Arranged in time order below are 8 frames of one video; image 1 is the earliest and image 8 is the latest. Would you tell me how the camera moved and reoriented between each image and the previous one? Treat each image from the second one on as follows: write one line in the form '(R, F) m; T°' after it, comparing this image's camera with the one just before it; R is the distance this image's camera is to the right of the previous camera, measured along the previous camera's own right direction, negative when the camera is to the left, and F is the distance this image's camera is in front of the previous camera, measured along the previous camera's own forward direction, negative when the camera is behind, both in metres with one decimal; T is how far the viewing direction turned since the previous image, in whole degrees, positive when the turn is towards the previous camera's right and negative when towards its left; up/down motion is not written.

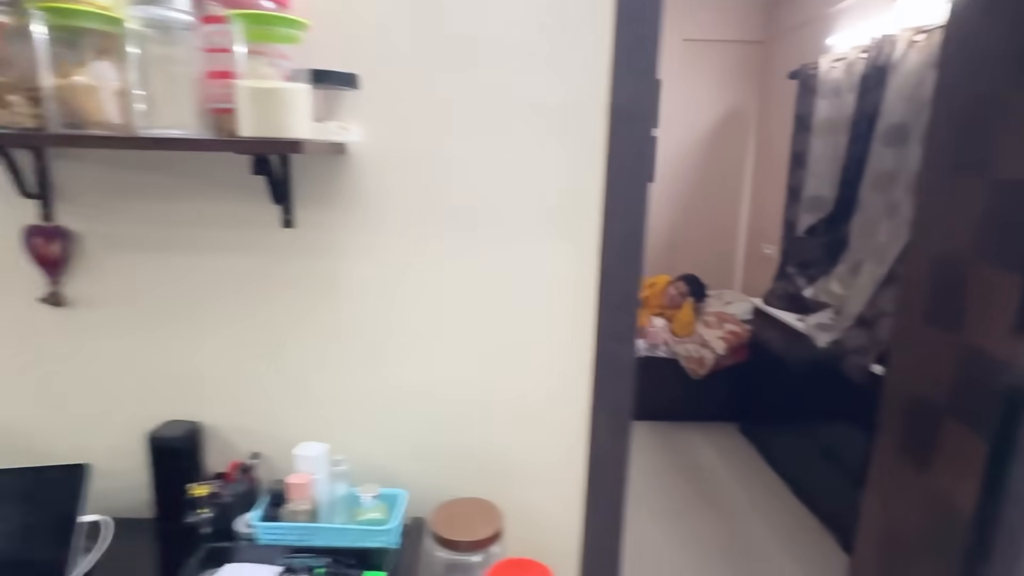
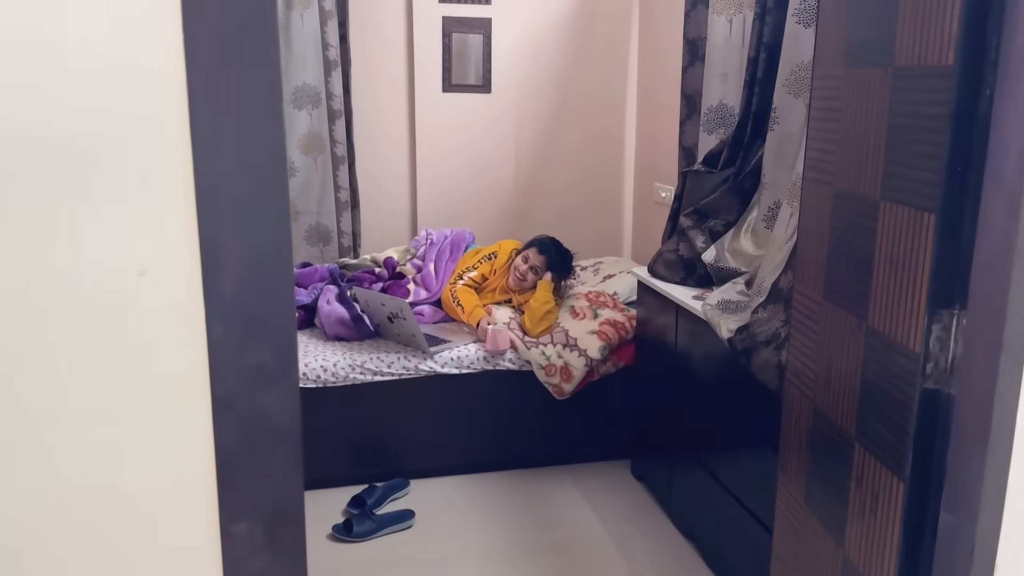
(+0.4, +0.5) m; -1°
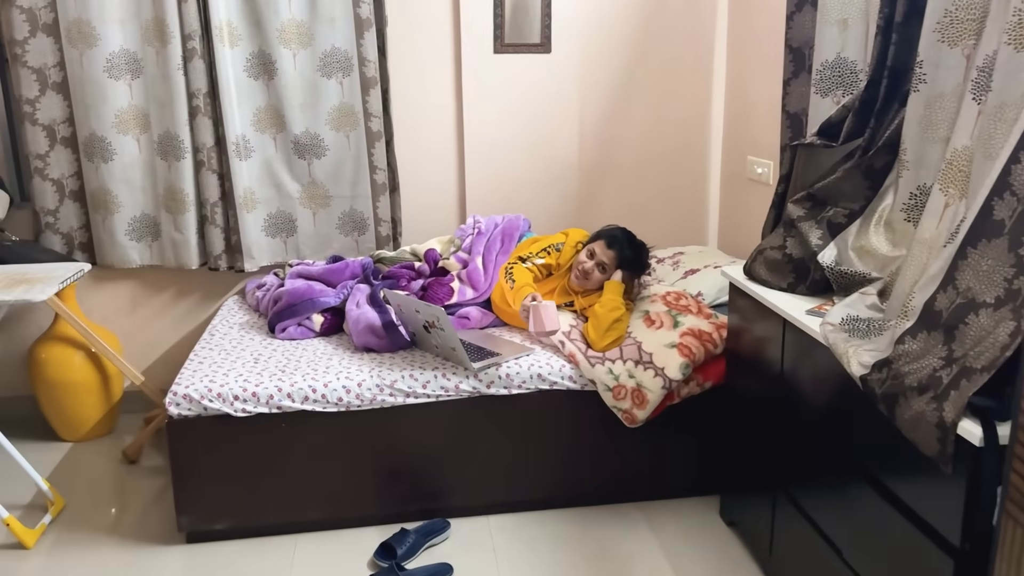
(0.0, +0.5) m; -5°
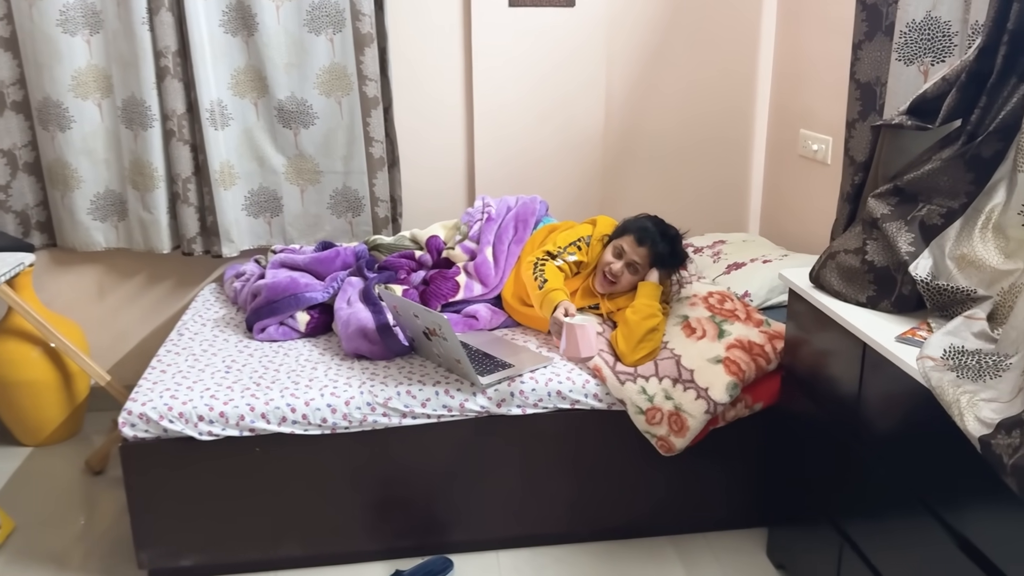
(0.0, +0.3) m; -1°
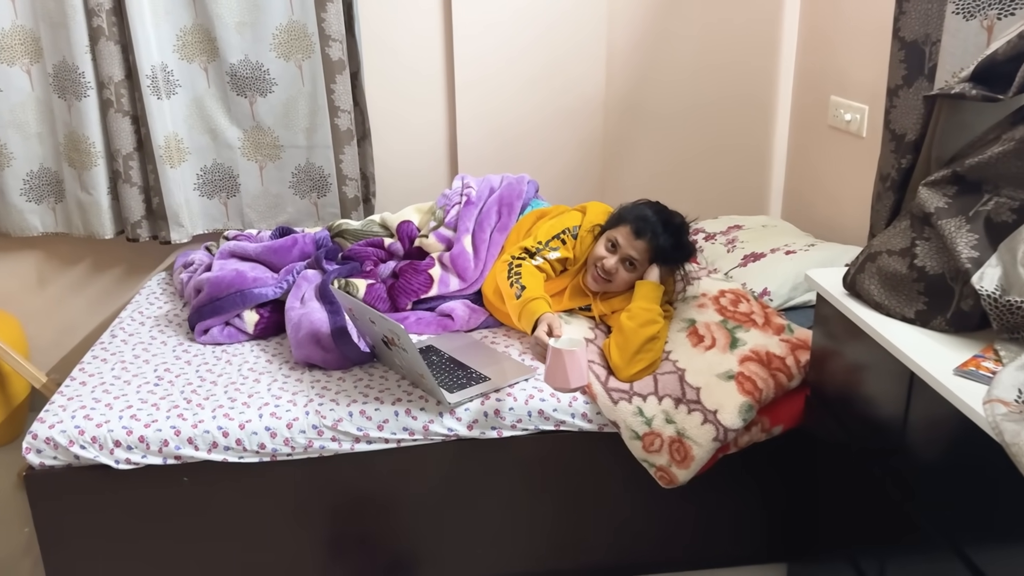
(+0.1, +0.3) m; -1°
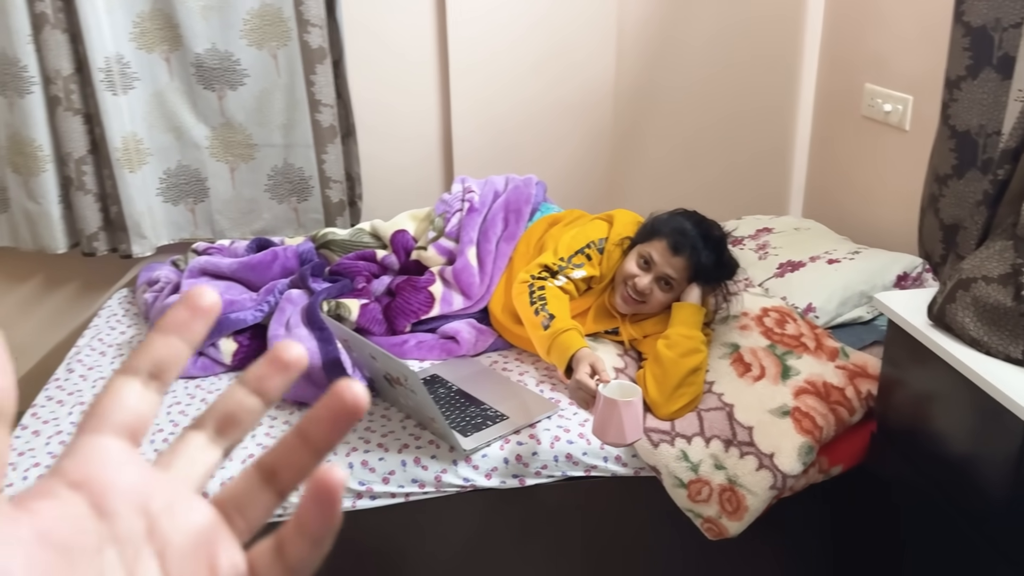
(-0.1, +0.2) m; +2°
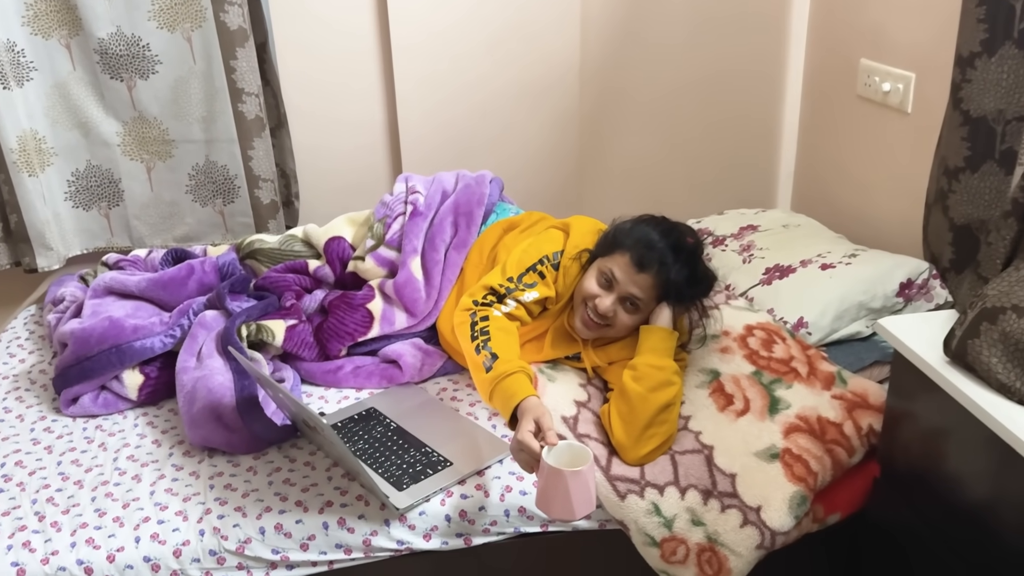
(+0.1, +0.2) m; +1°
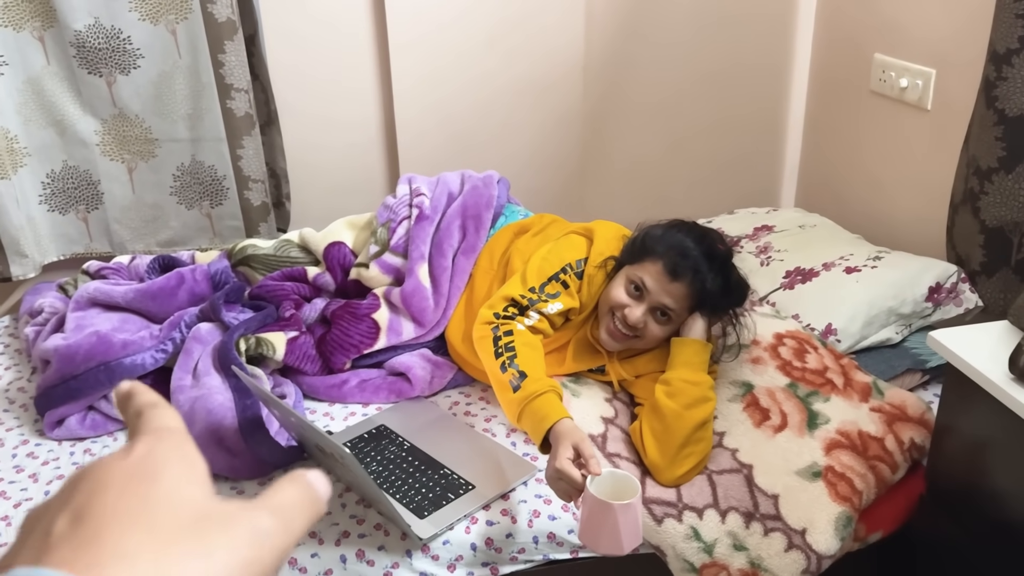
(-0.1, +0.1) m; +2°
